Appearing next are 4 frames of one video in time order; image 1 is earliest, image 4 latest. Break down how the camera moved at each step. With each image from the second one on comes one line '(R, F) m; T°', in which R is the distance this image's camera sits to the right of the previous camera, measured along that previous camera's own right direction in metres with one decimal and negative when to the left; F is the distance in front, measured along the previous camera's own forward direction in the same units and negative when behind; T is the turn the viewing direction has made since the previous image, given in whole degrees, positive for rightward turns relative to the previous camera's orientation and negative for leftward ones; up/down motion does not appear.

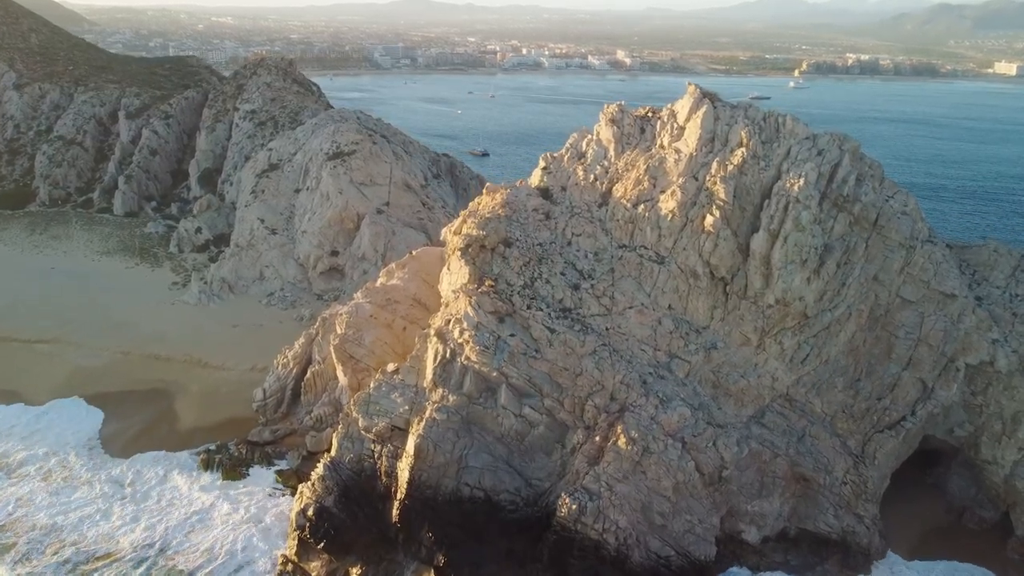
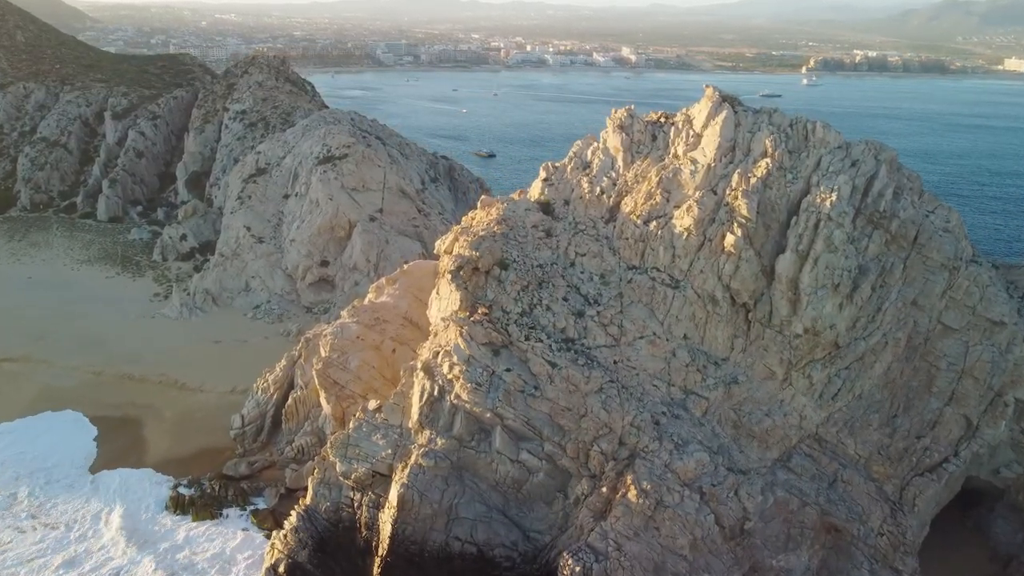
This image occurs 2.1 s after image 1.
(+0.2, +2.3) m; 0°
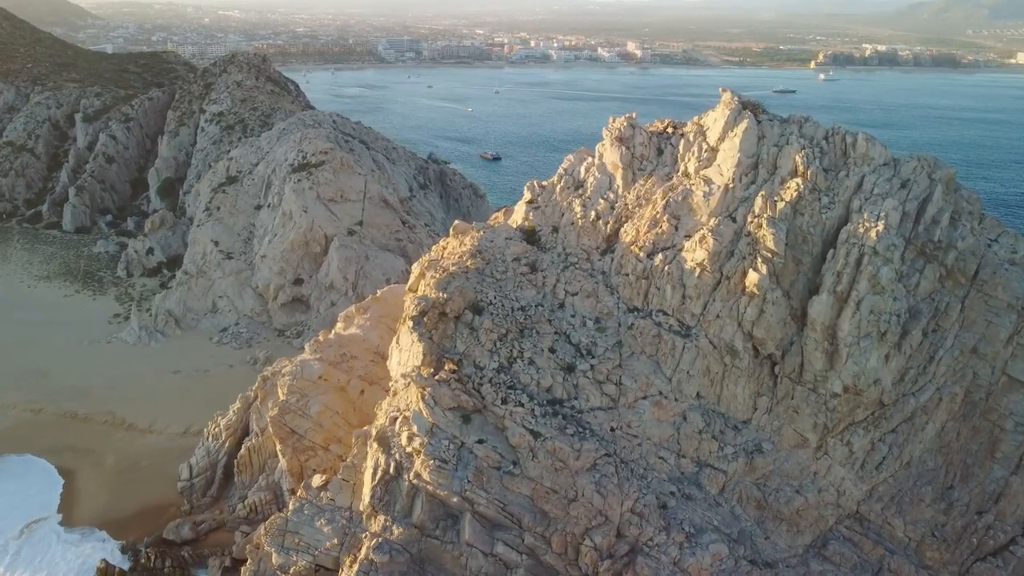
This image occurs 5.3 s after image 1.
(+0.7, +3.4) m; 0°
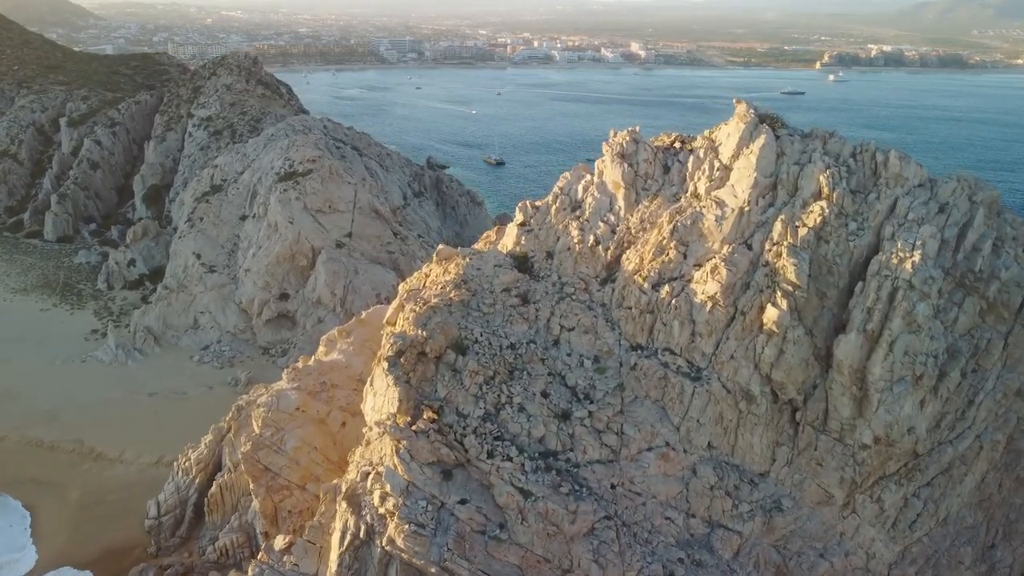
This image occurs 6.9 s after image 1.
(+0.3, +1.7) m; 0°
